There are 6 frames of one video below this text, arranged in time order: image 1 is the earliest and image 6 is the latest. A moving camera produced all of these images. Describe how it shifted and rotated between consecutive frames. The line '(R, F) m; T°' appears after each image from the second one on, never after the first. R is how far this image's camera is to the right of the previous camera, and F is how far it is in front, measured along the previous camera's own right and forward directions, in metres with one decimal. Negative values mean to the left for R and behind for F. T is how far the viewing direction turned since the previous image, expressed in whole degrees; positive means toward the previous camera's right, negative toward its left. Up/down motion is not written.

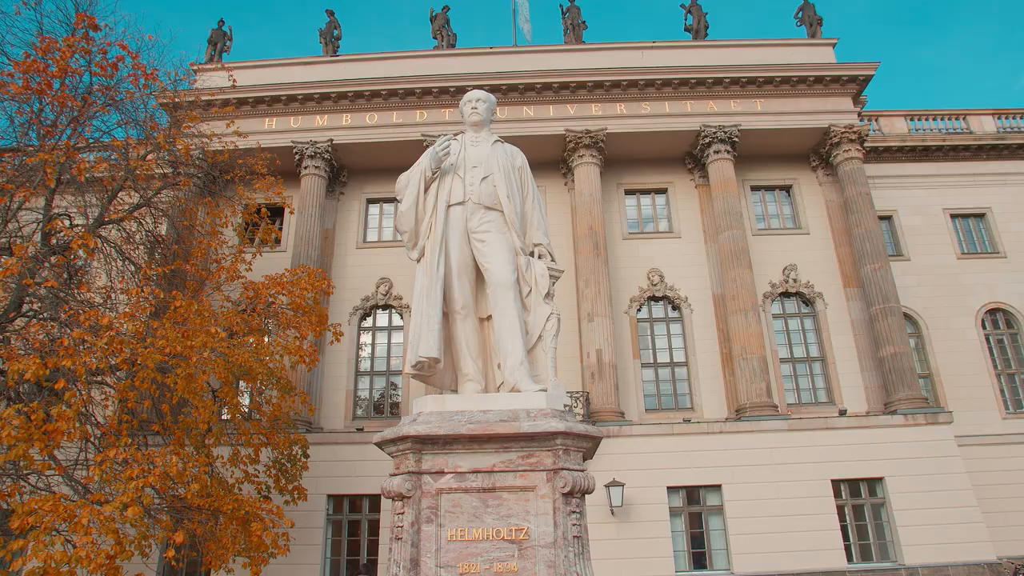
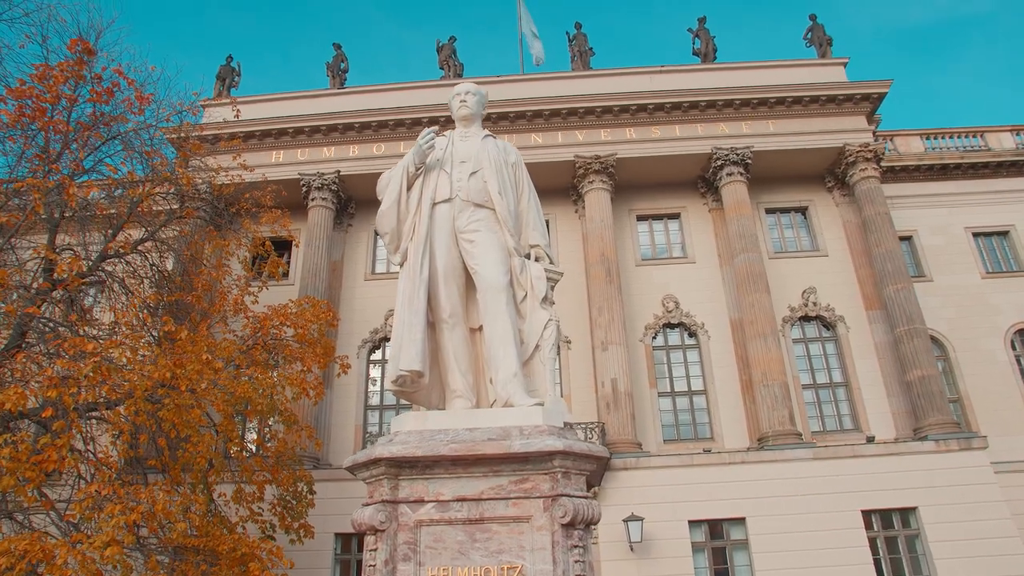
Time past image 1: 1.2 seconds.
(+0.1, +0.5) m; -1°
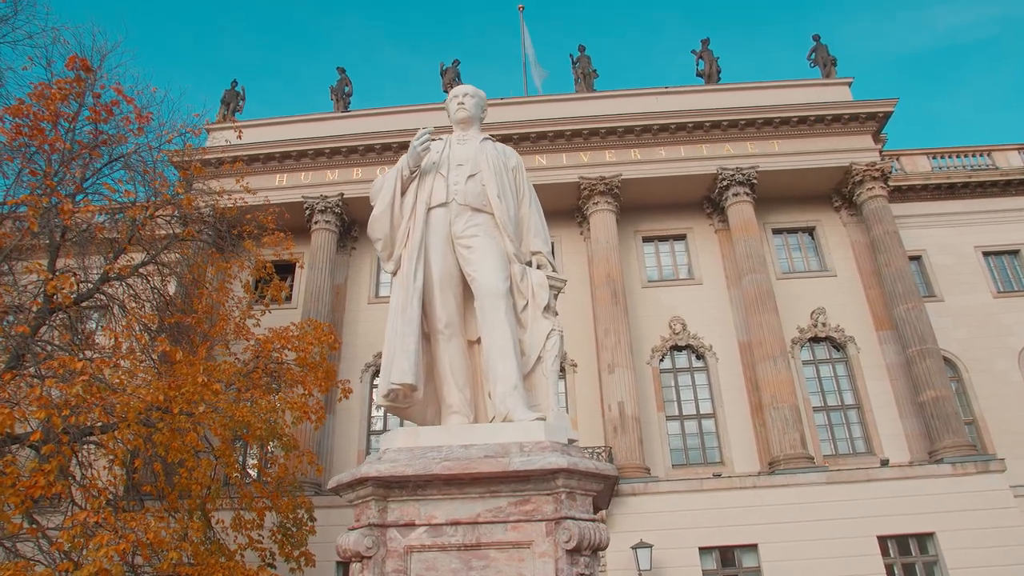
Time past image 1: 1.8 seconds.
(0.0, +0.2) m; 0°
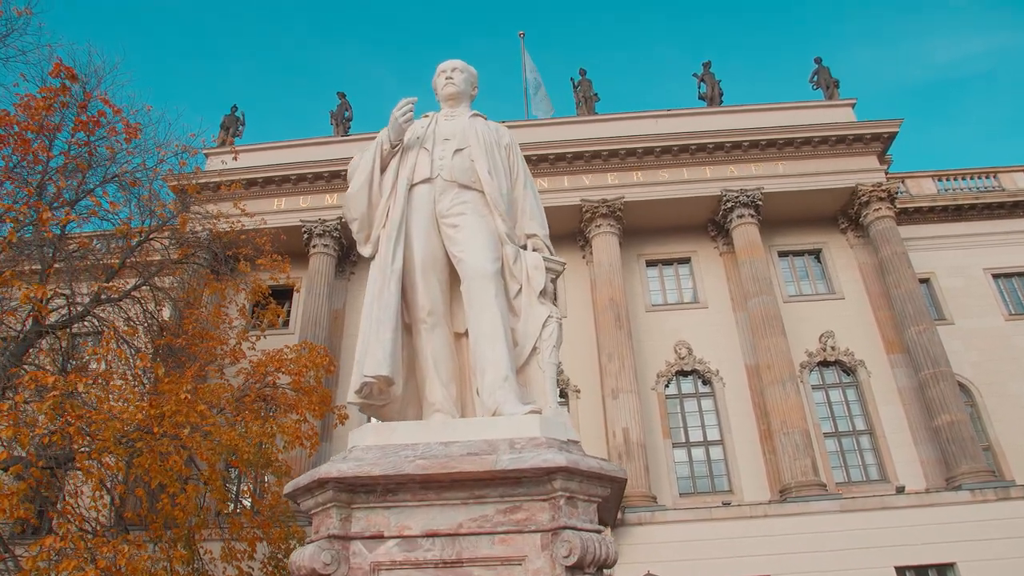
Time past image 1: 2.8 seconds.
(+0.1, +0.4) m; 0°
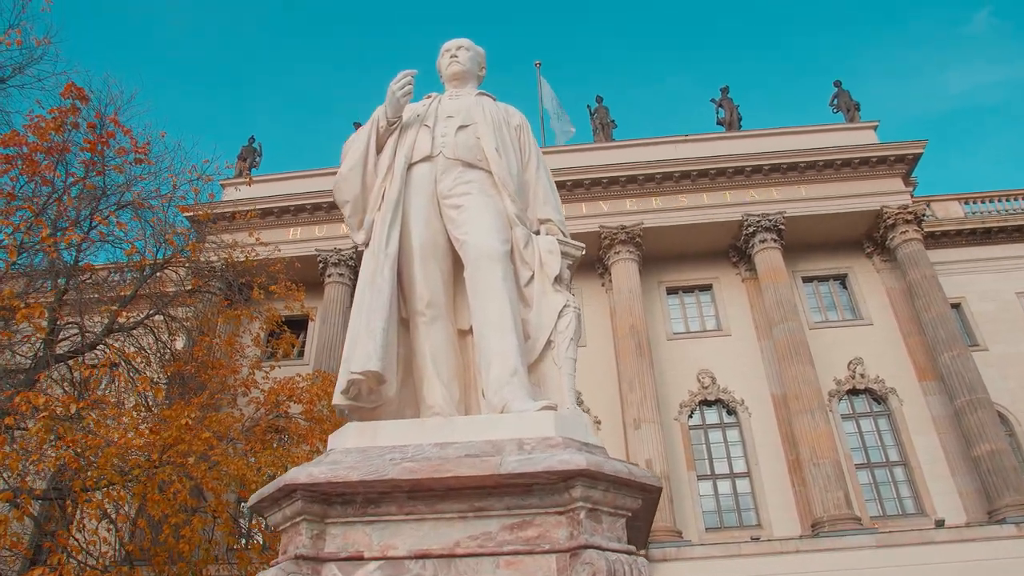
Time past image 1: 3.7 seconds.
(0.0, +0.4) m; -1°
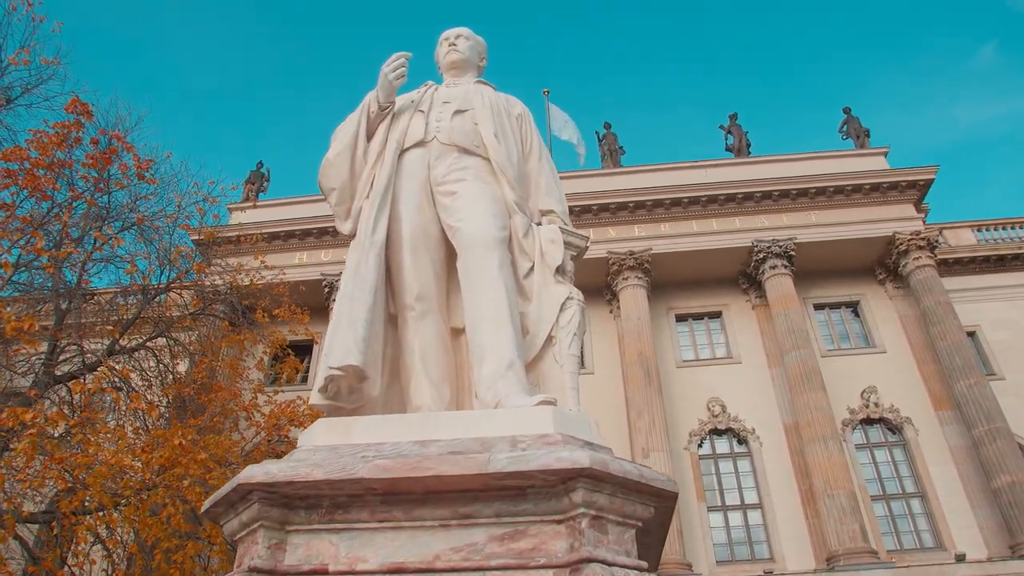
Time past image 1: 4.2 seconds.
(0.0, +0.3) m; -1°
